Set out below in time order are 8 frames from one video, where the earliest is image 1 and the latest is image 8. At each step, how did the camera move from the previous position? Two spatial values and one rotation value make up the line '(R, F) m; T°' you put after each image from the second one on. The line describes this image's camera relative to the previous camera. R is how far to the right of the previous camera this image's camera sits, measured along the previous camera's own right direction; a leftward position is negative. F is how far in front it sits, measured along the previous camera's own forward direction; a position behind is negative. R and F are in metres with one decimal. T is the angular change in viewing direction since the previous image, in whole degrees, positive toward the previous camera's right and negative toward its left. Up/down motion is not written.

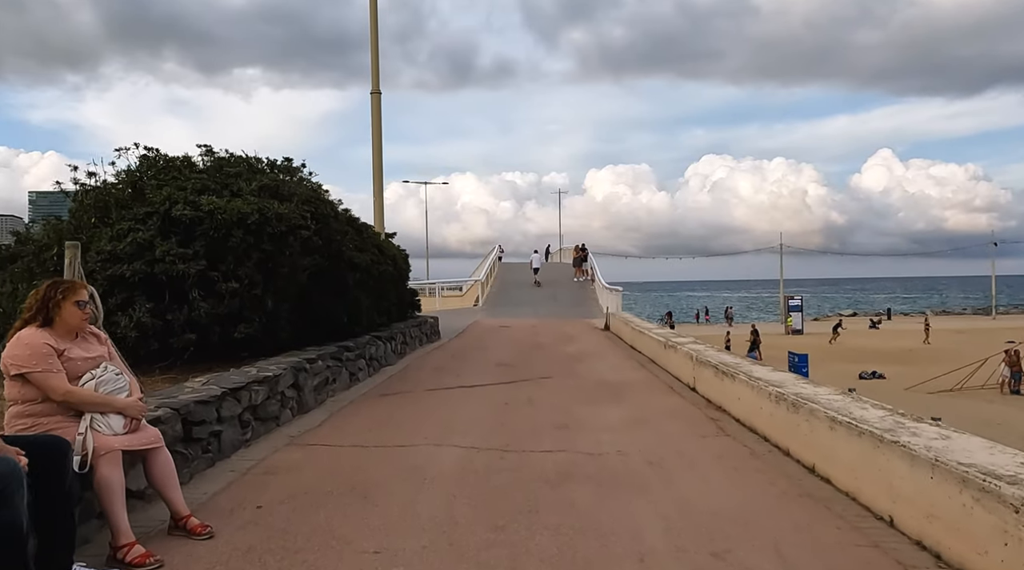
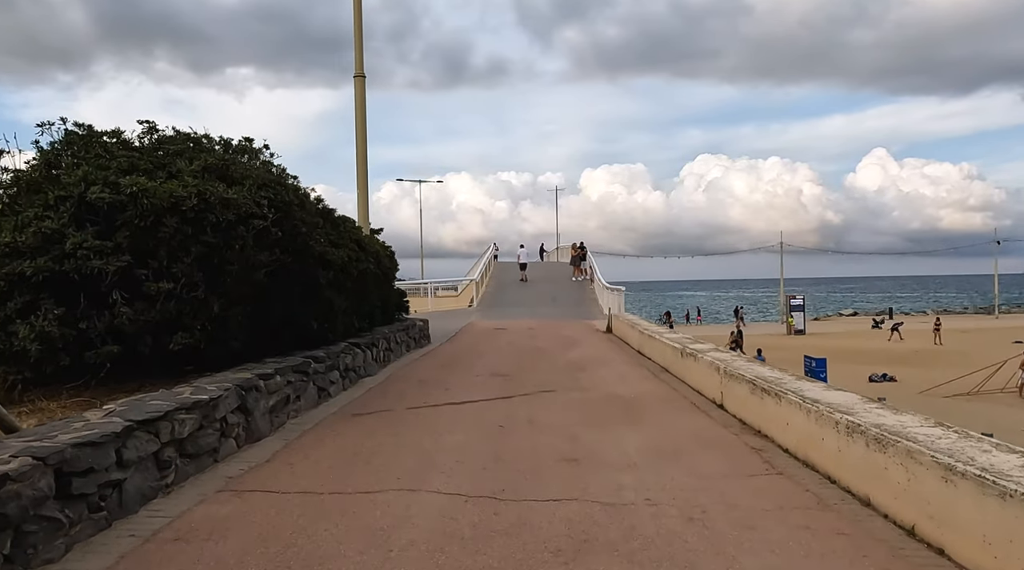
(0.0, +1.6) m; 0°
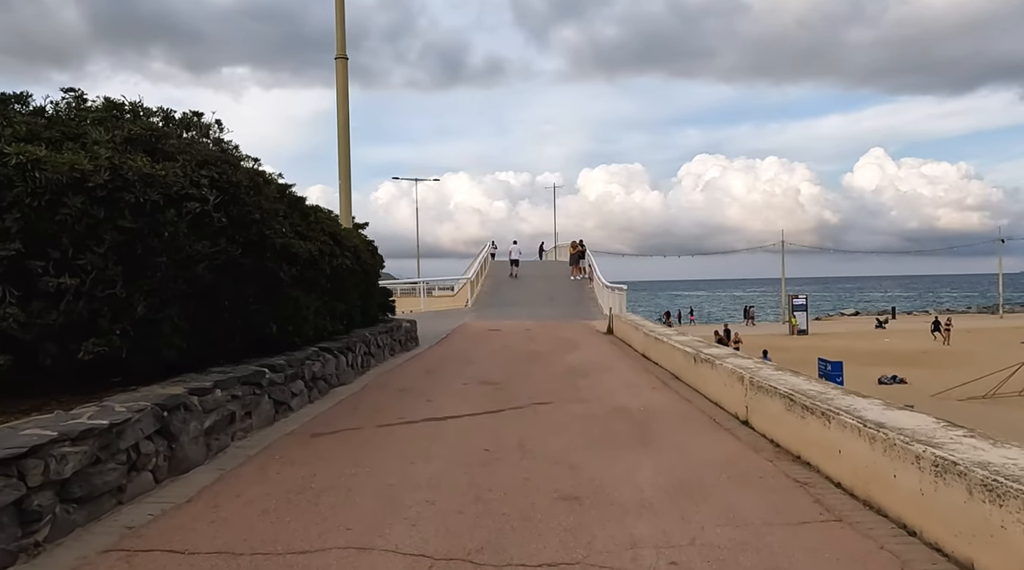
(+0.1, +1.4) m; 0°
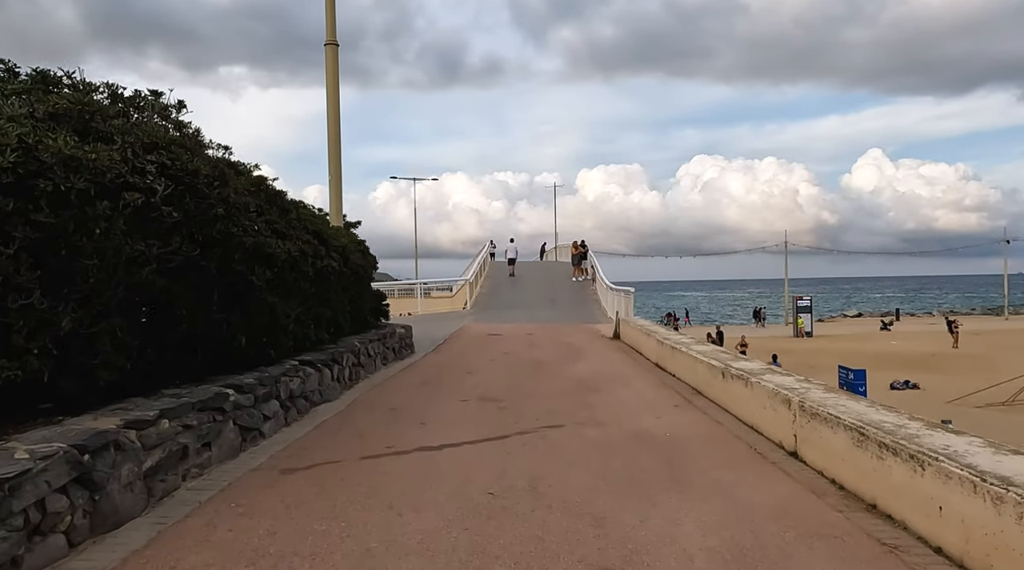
(-0.1, +1.2) m; 0°
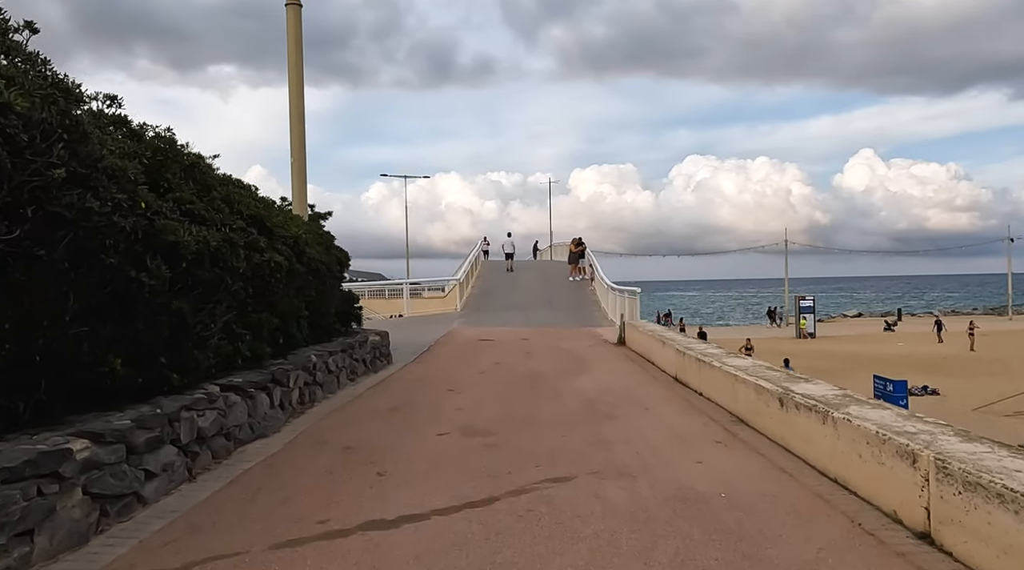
(0.0, +2.3) m; 0°
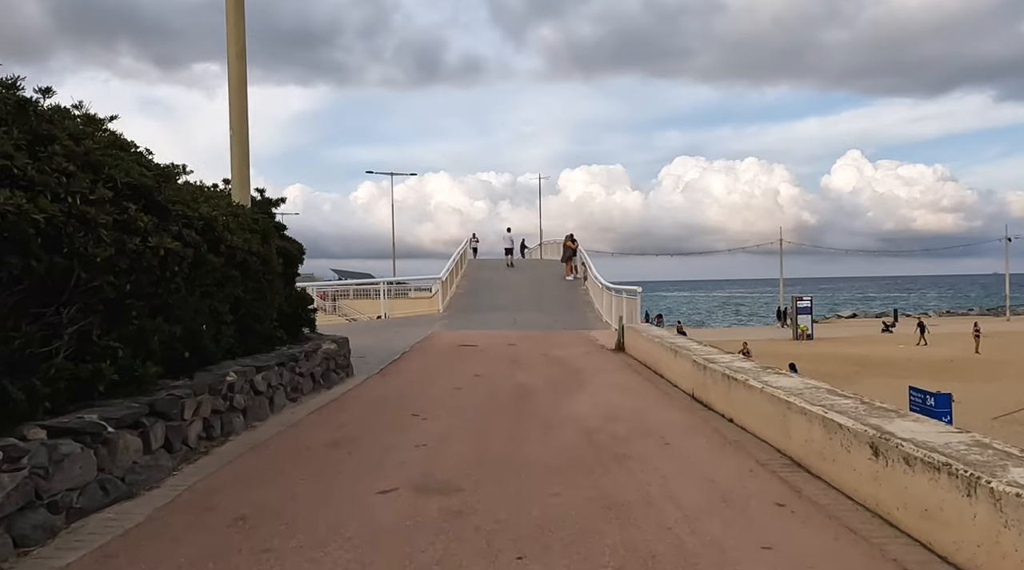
(+0.1, +2.2) m; +1°
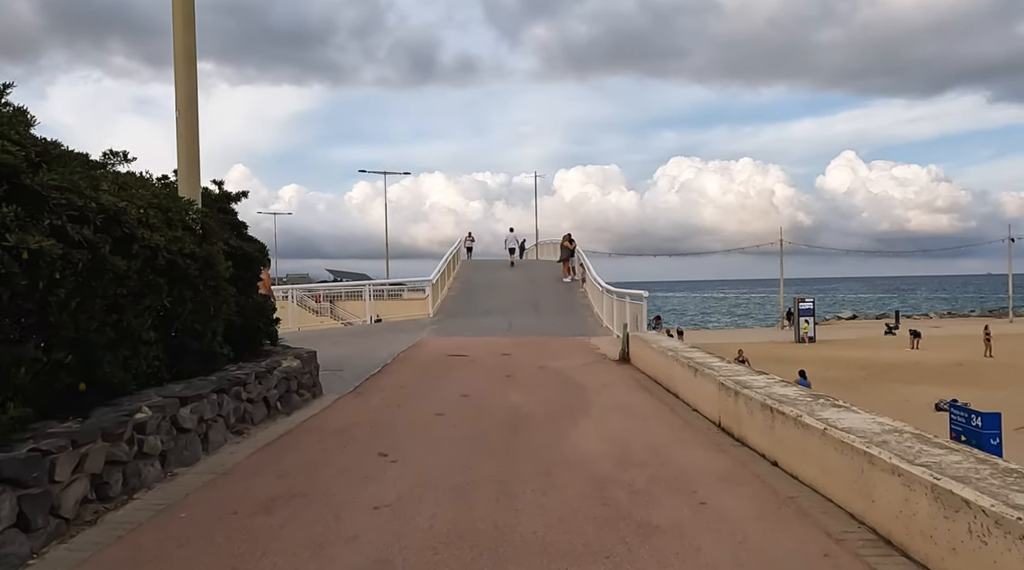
(0.0, +1.6) m; 0°
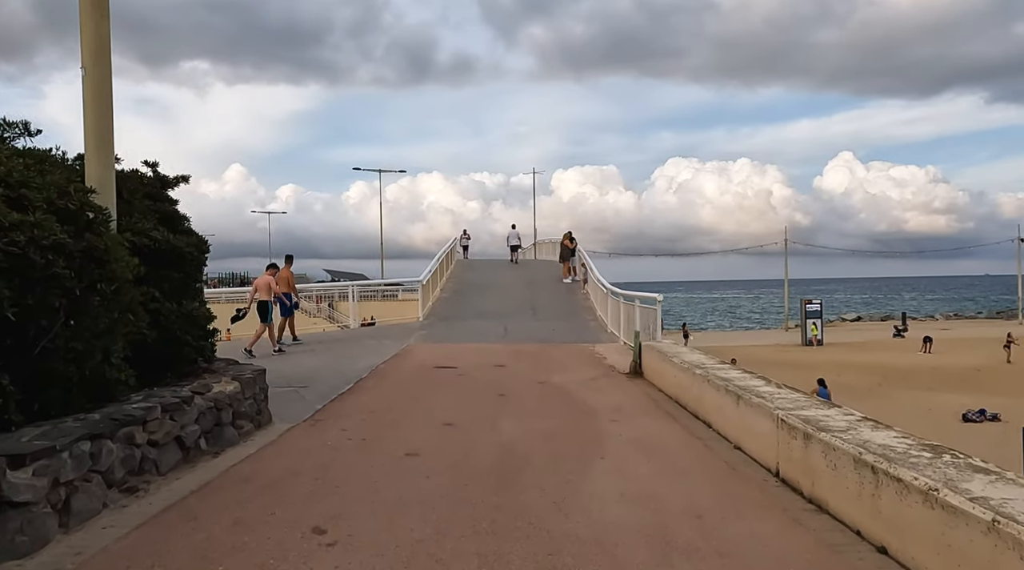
(0.0, +2.1) m; 0°
